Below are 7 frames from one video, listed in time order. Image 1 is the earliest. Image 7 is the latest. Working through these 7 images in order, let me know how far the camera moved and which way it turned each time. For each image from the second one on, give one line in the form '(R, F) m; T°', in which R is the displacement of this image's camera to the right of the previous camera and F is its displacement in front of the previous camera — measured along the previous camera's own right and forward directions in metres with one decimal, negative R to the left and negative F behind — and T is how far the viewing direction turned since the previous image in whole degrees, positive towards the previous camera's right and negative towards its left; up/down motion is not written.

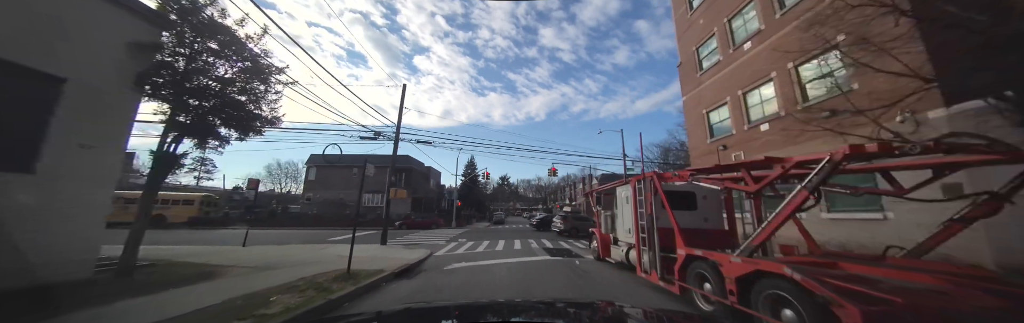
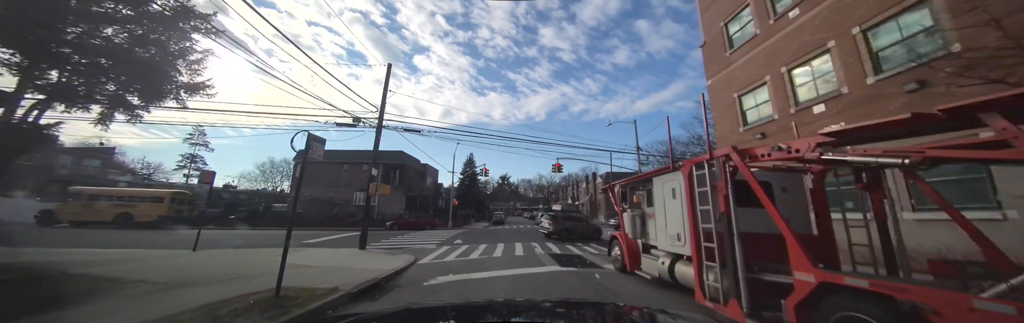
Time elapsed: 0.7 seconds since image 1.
(0.0, +1.8) m; 0°
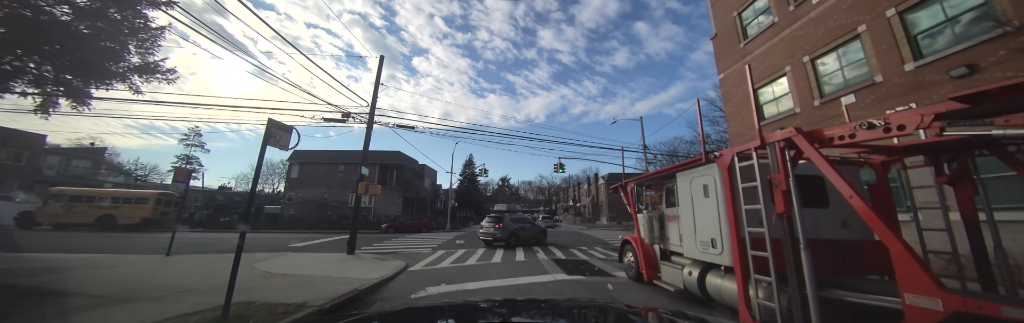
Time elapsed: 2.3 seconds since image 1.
(0.0, +0.7) m; 0°
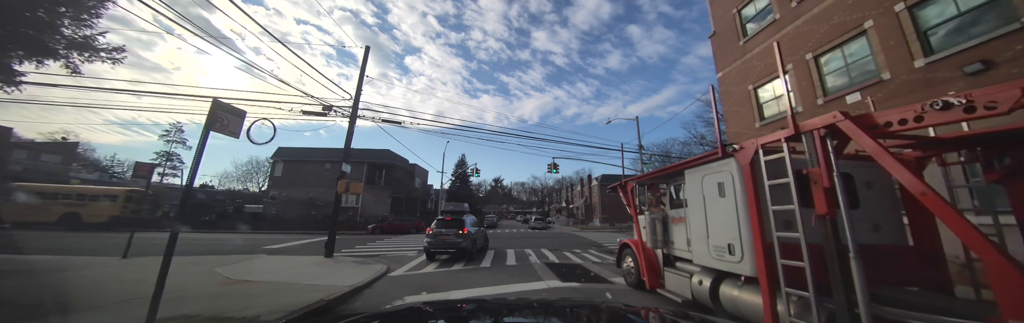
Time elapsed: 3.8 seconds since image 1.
(0.0, +0.5) m; +2°
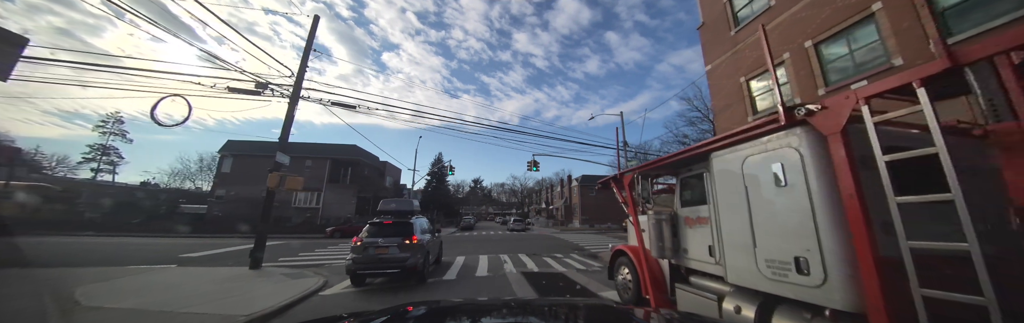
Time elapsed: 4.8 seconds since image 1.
(+0.2, +1.3) m; +4°
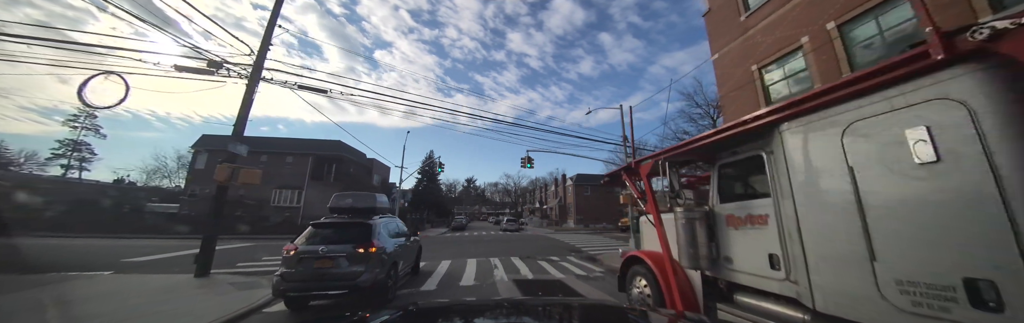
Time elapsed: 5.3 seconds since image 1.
(0.0, +0.9) m; +1°
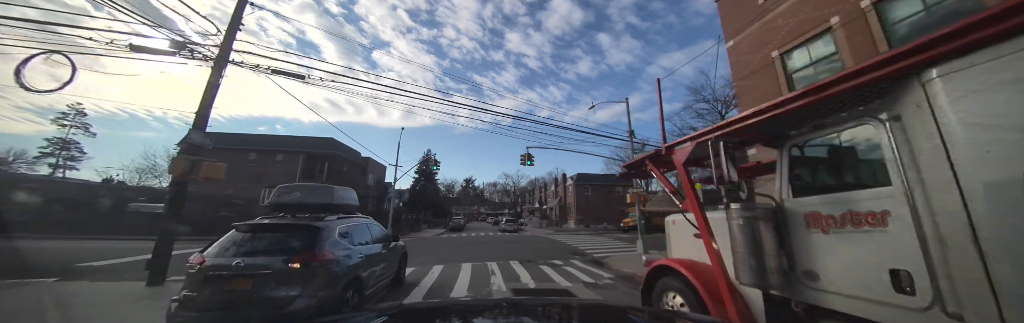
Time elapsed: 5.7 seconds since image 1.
(0.0, +0.8) m; 0°
